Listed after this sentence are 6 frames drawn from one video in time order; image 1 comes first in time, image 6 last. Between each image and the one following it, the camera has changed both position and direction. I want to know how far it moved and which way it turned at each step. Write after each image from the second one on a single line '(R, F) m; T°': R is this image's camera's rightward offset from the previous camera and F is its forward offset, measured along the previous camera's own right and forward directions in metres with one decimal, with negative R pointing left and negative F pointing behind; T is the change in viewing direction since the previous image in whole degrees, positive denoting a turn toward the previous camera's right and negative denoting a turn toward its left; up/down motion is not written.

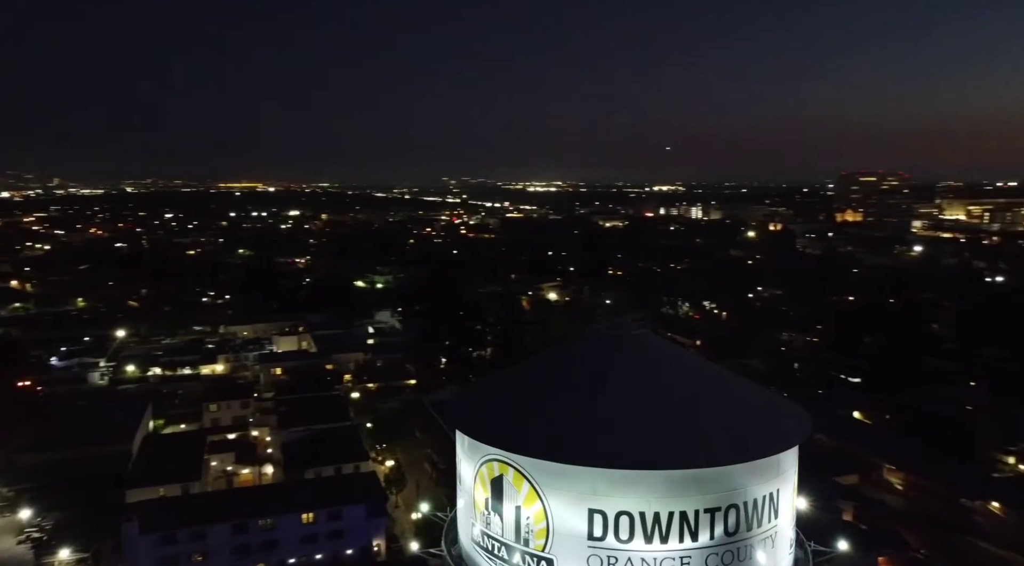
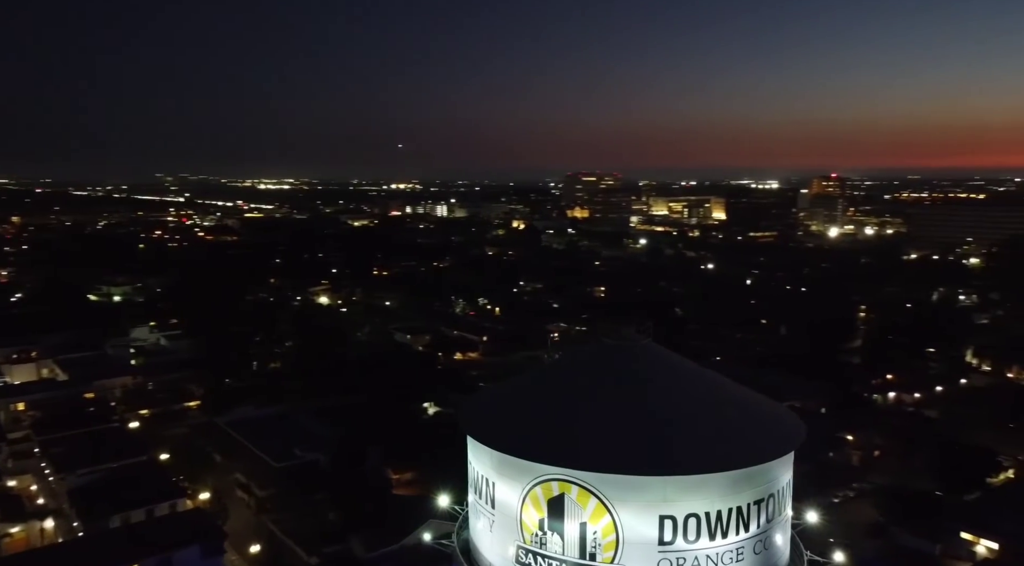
(-2.1, +0.3) m; +22°
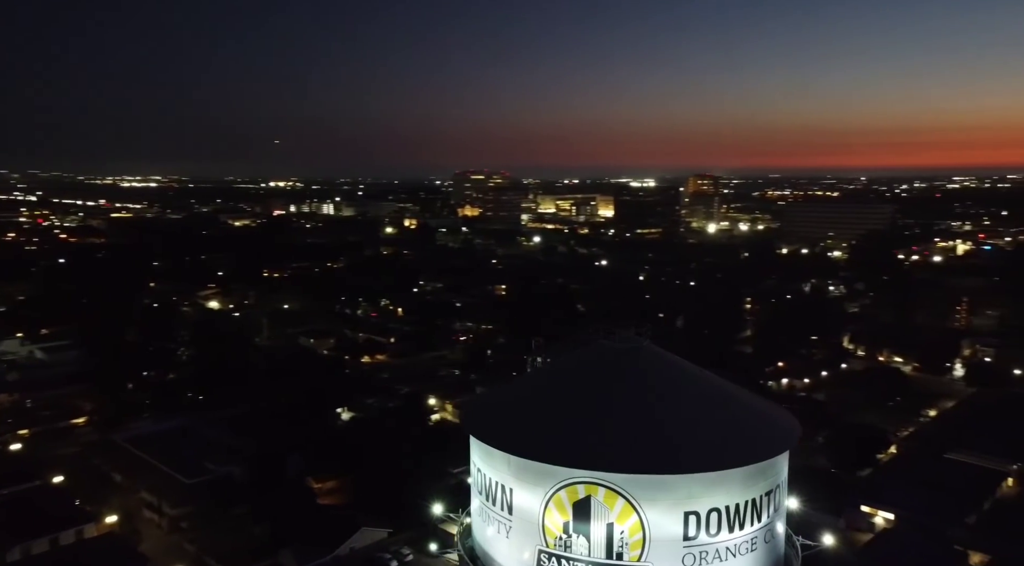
(-1.0, +0.1) m; +10°
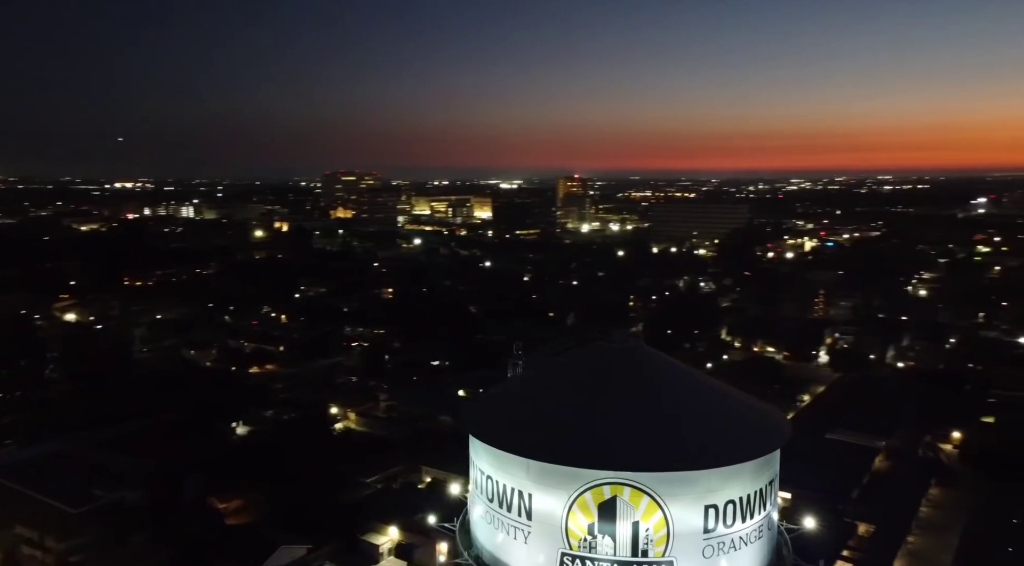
(-1.1, +0.2) m; +11°
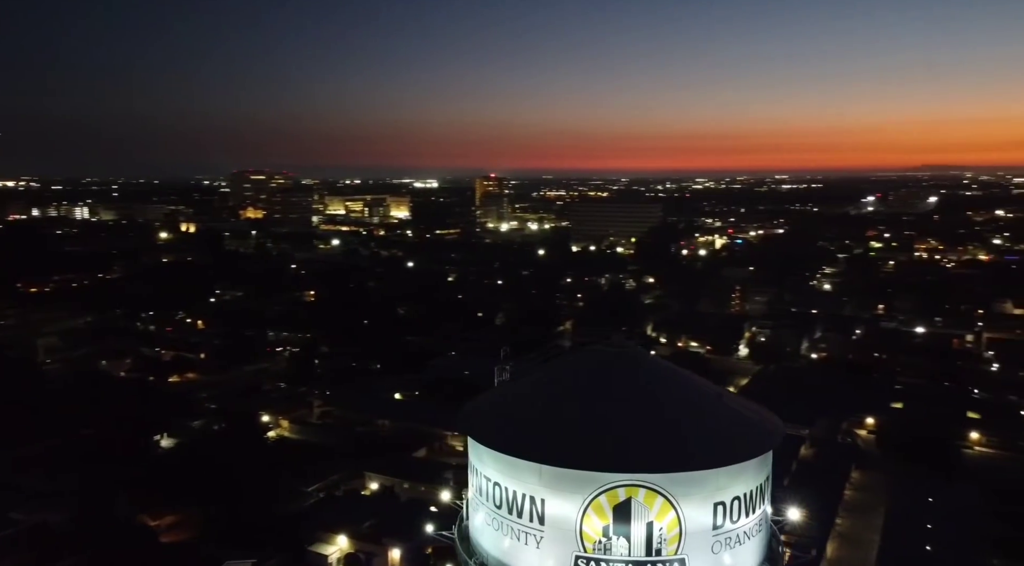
(-0.7, +0.1) m; +7°
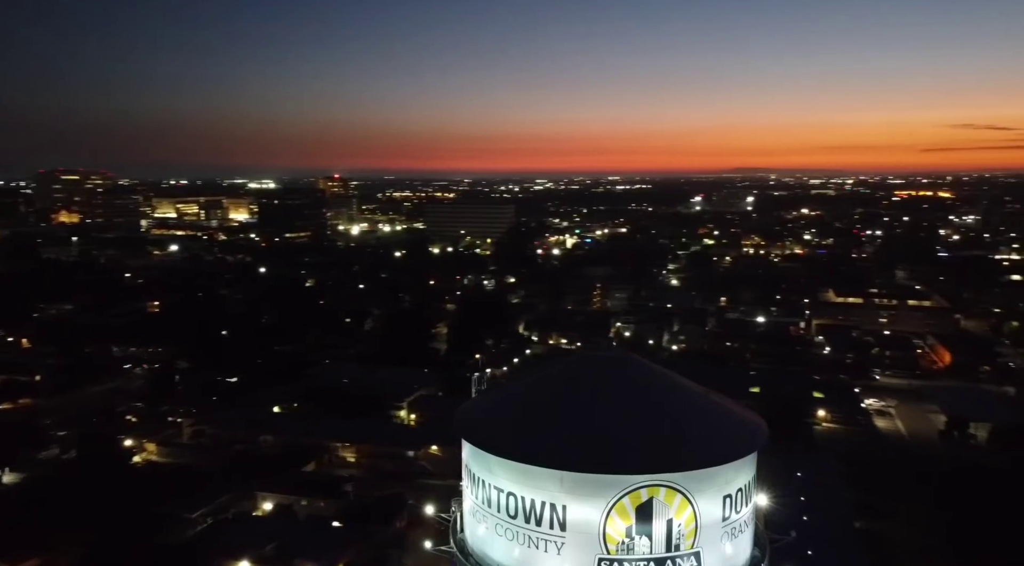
(-1.1, +0.5) m; +13°
